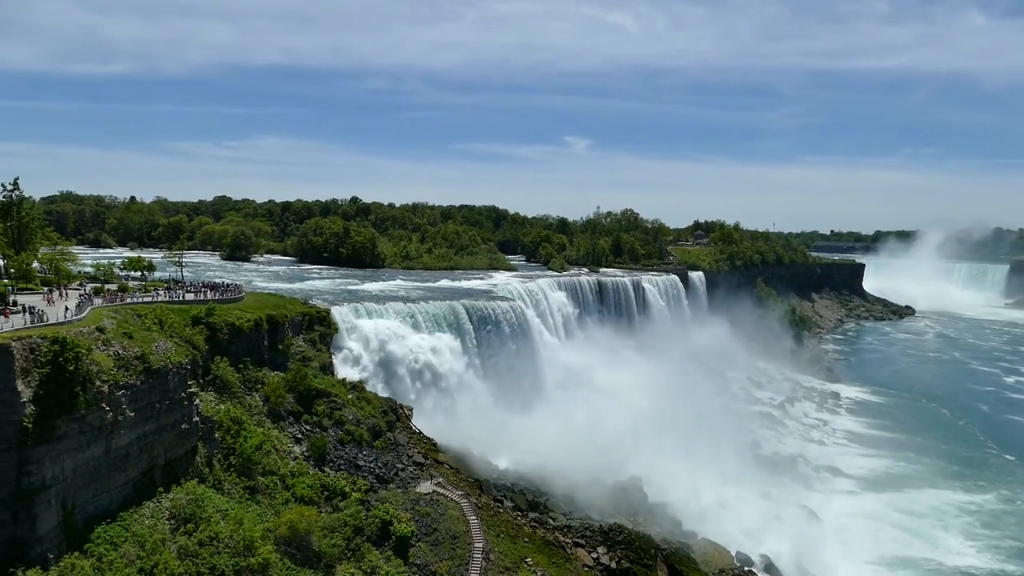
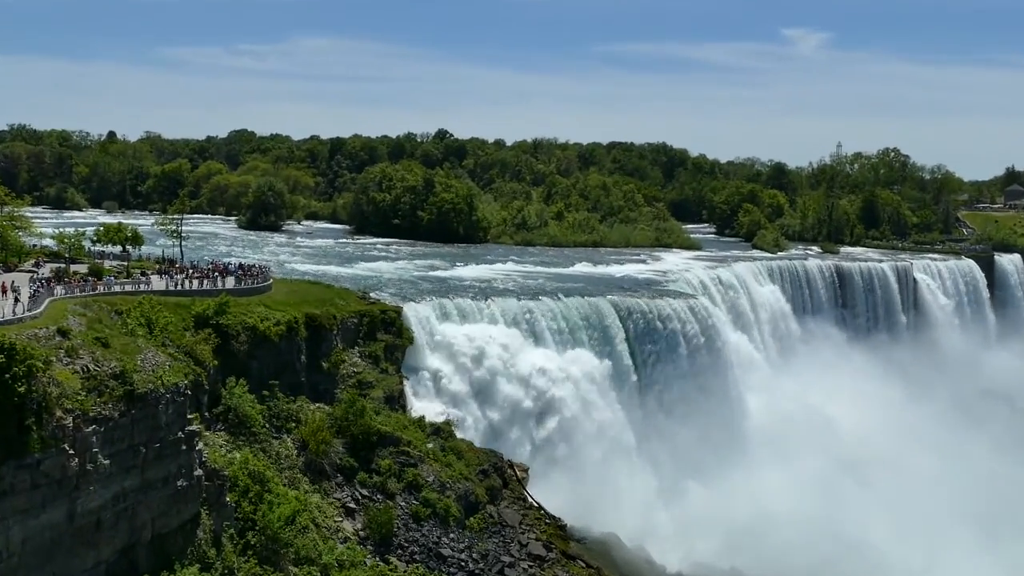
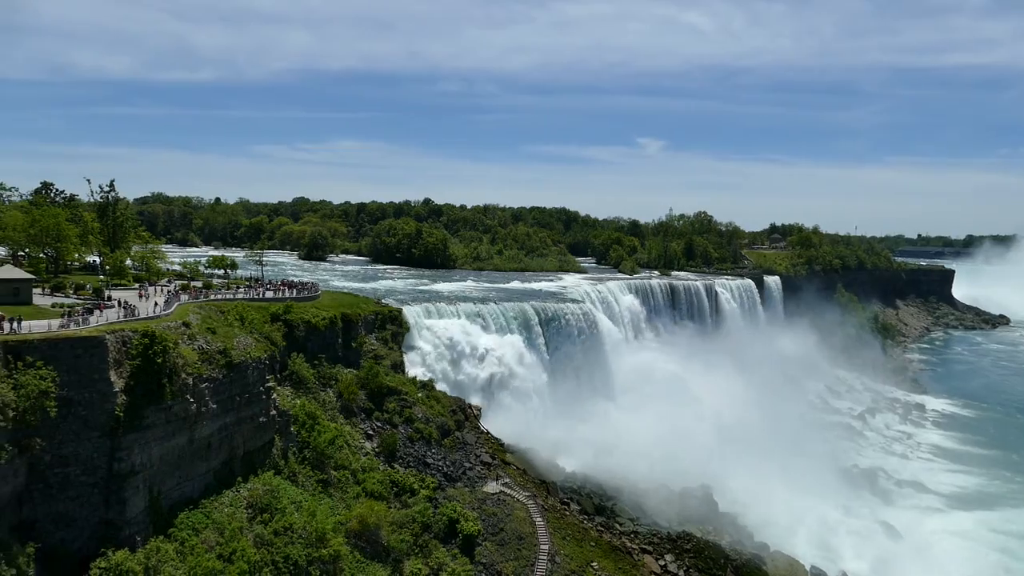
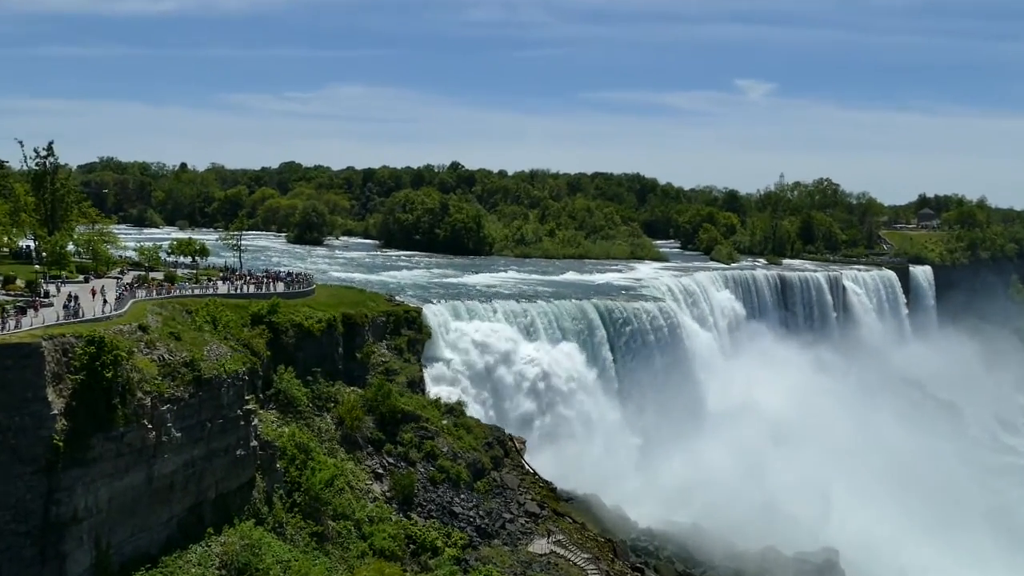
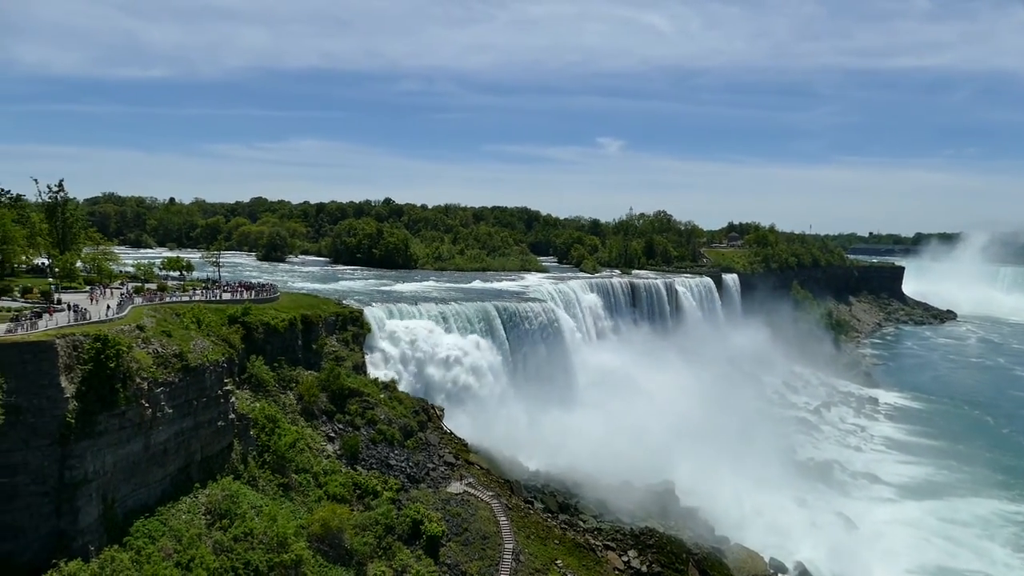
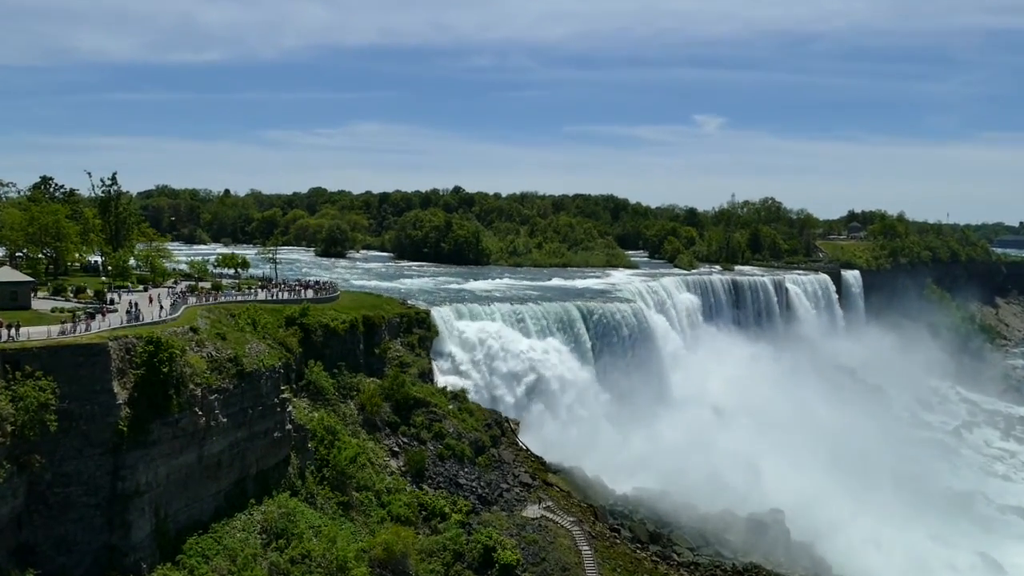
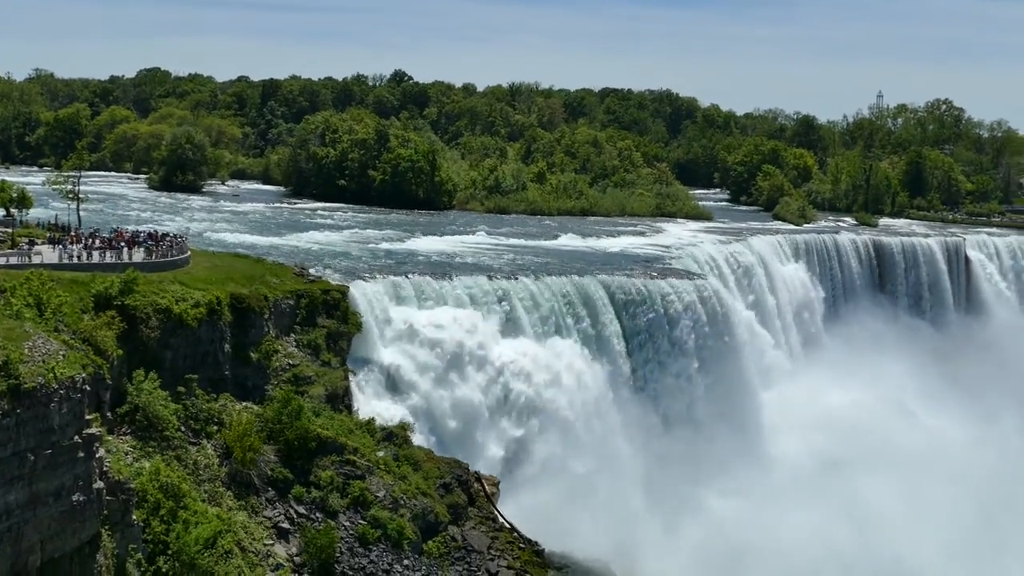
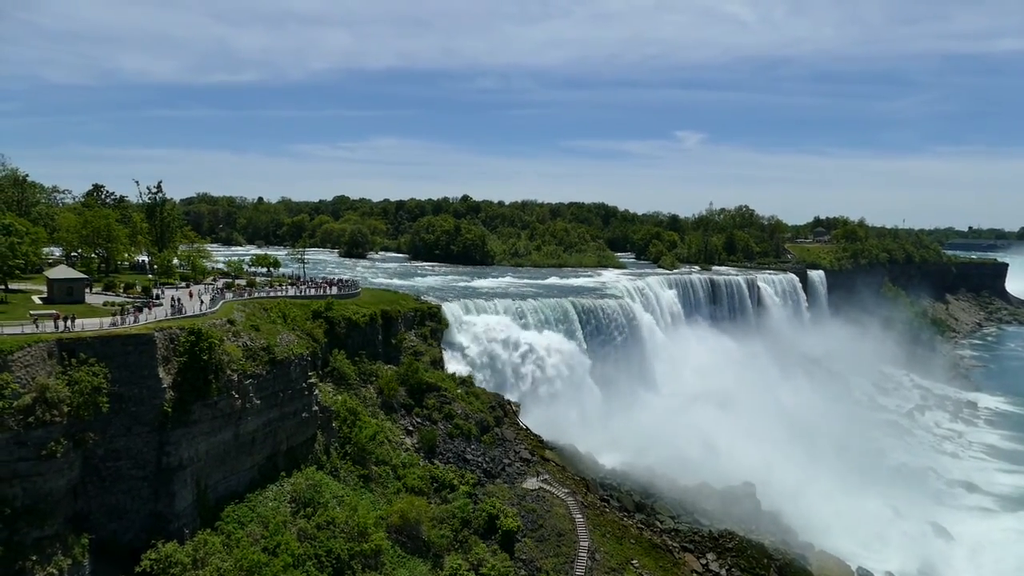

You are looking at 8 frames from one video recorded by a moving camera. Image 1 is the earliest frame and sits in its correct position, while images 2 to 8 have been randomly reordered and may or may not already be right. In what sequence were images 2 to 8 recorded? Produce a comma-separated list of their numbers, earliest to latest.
5, 3, 8, 6, 4, 2, 7
